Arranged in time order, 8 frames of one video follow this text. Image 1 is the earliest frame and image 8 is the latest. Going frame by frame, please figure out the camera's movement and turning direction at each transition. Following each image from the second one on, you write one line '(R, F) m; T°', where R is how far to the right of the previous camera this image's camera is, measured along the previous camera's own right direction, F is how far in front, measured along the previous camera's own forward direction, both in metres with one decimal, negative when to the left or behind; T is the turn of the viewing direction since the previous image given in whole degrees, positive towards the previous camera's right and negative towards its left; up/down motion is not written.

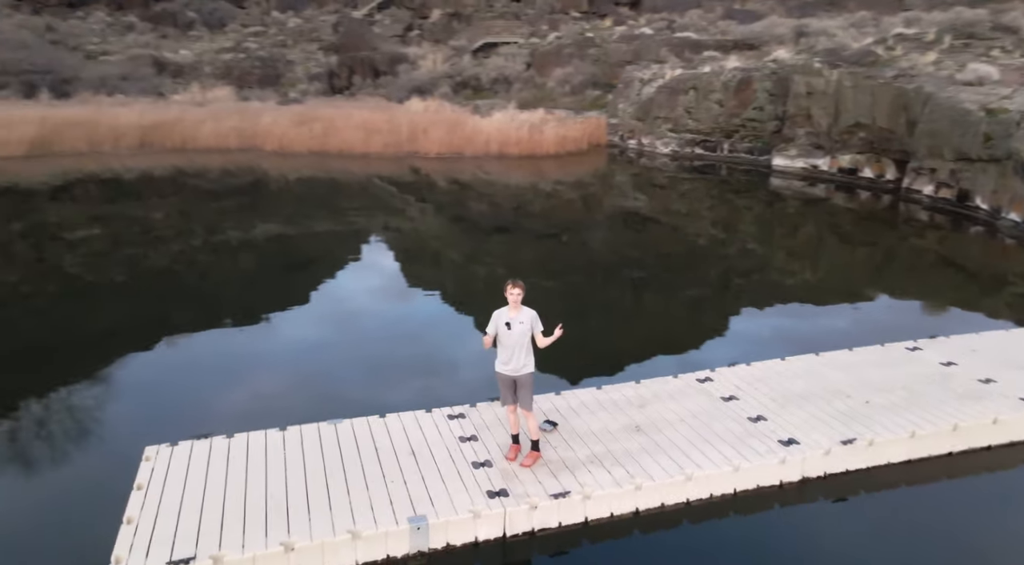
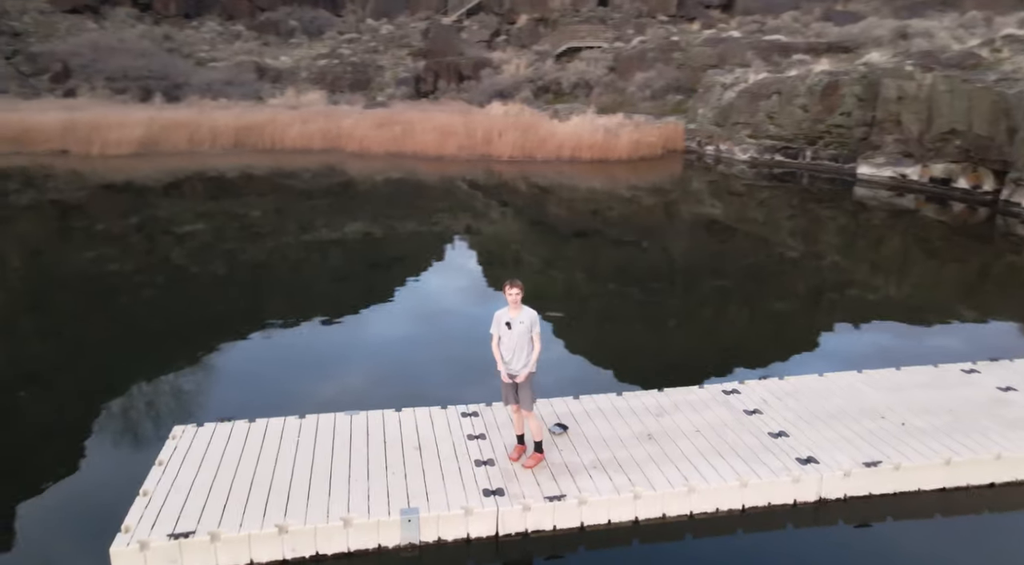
(+0.5, 0.0) m; -7°
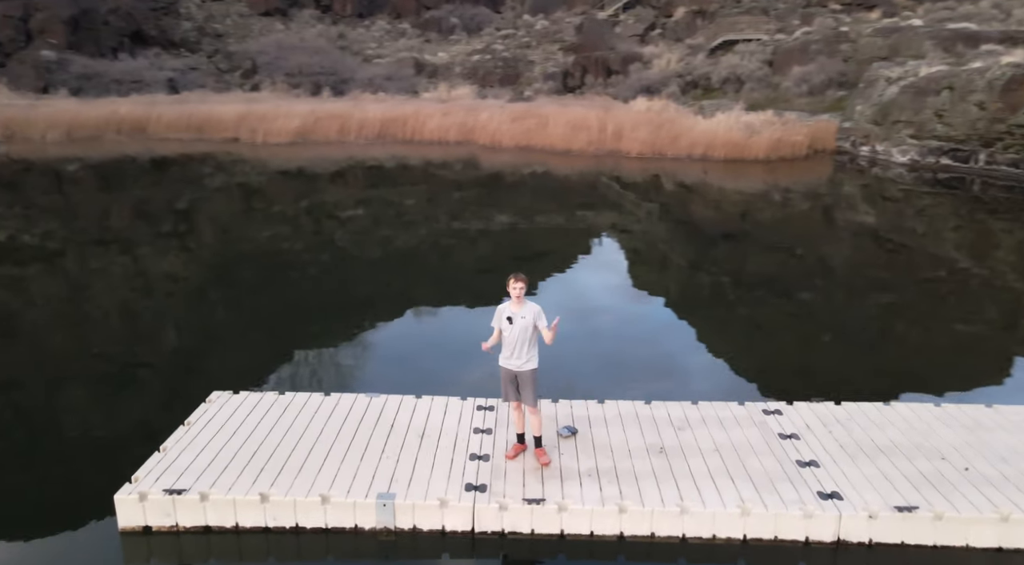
(+1.0, +0.2) m; -13°
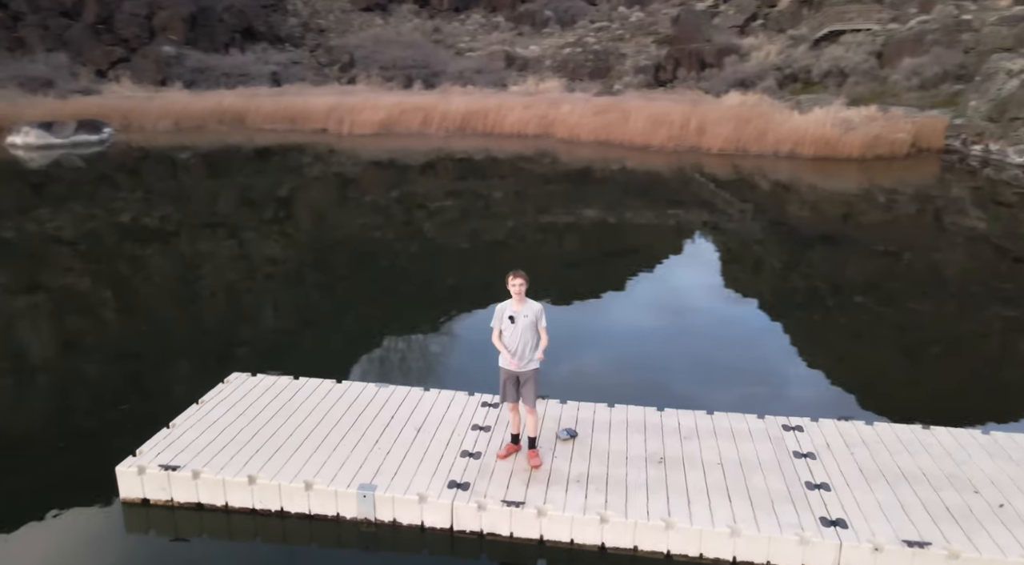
(+0.6, +0.1) m; -8°
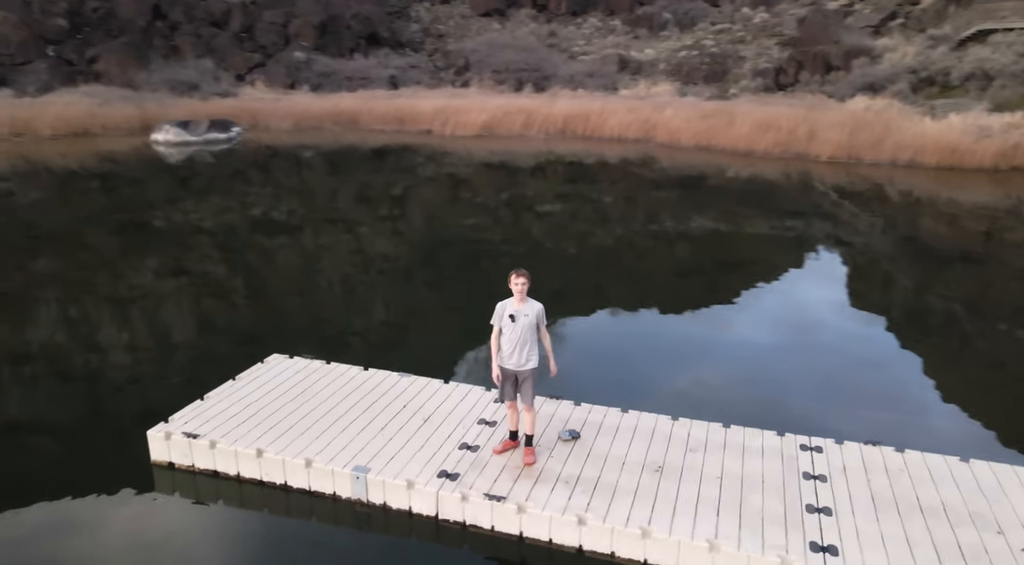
(+0.8, 0.0) m; -9°
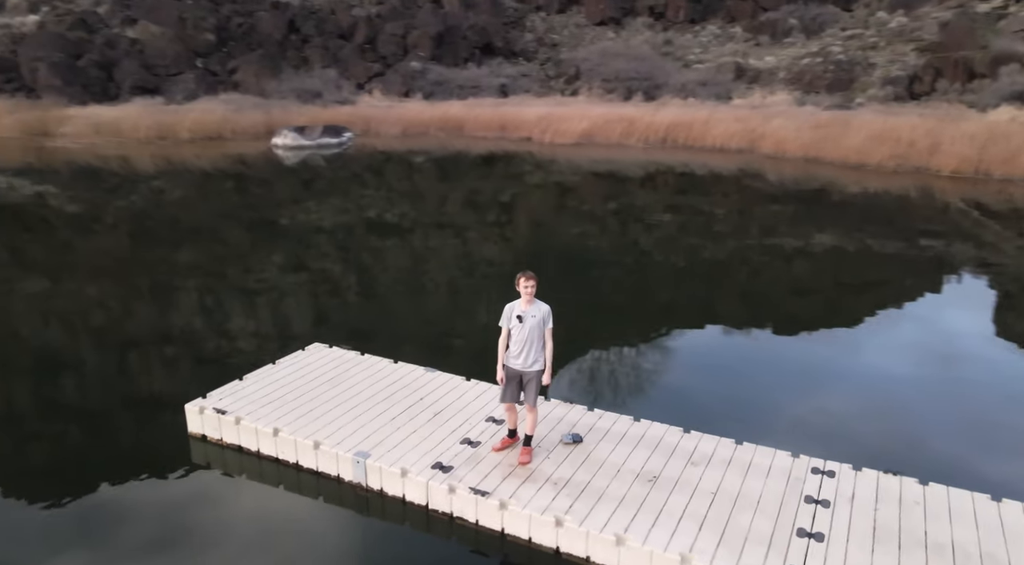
(+0.8, 0.0) m; -9°
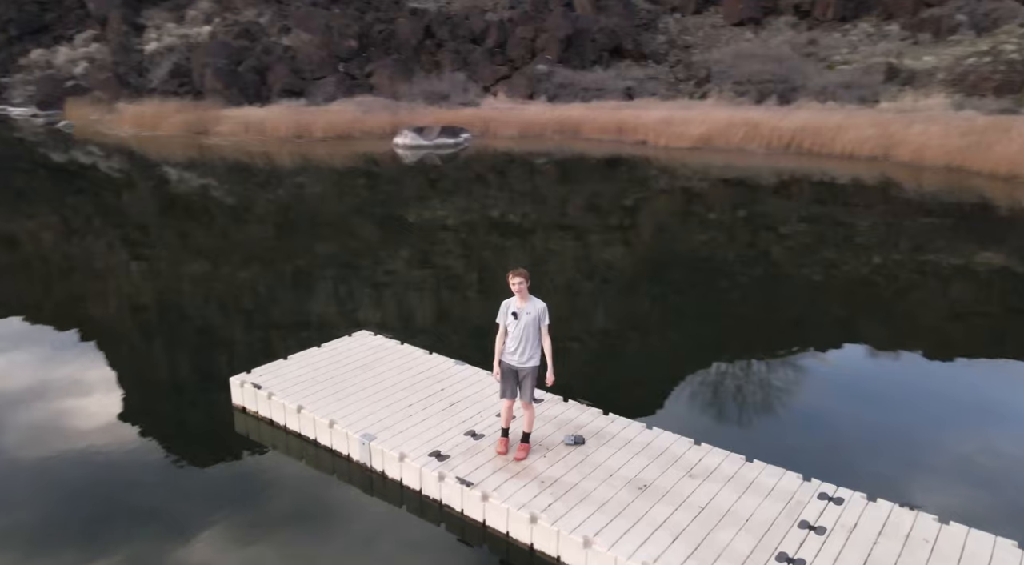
(+0.9, +0.1) m; -11°
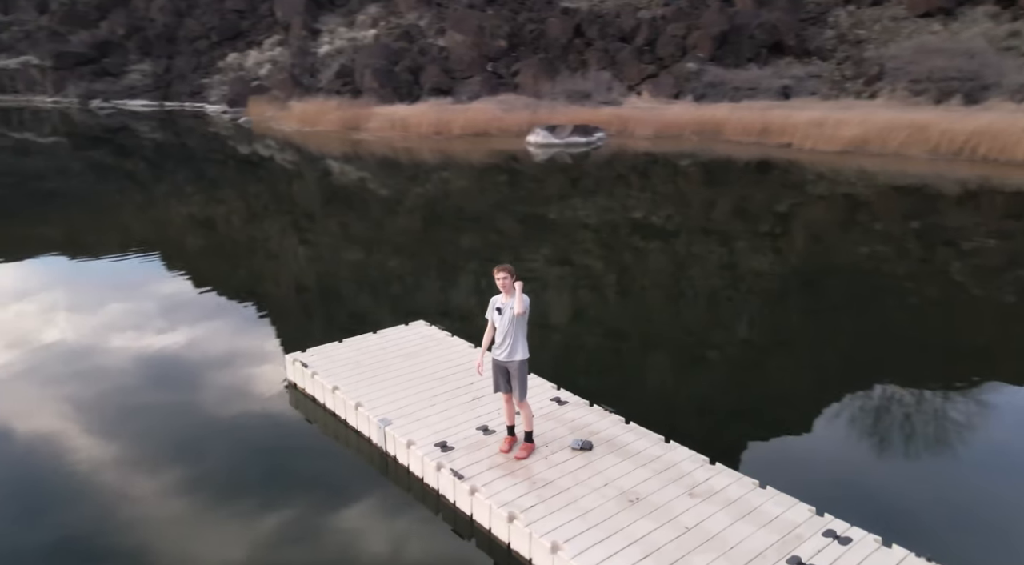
(+0.9, +0.4) m; -12°
